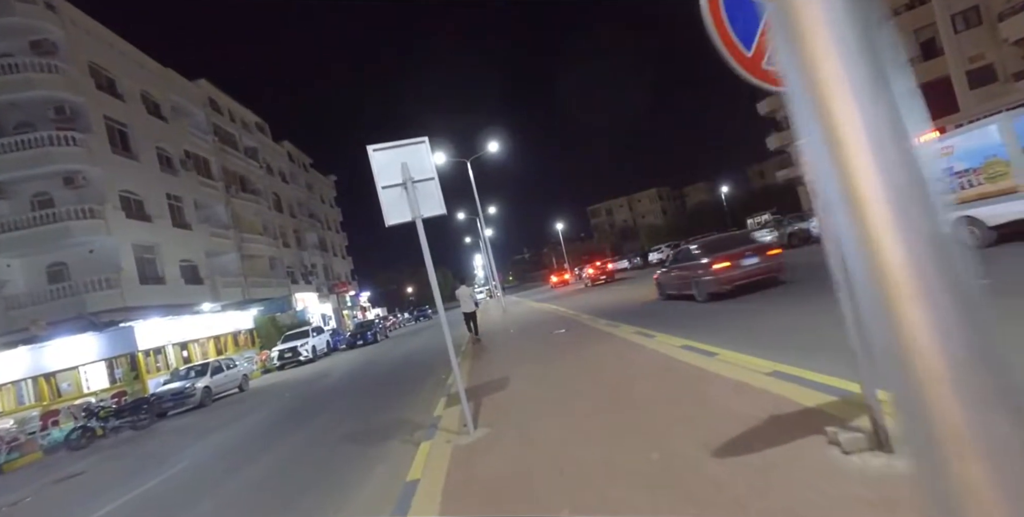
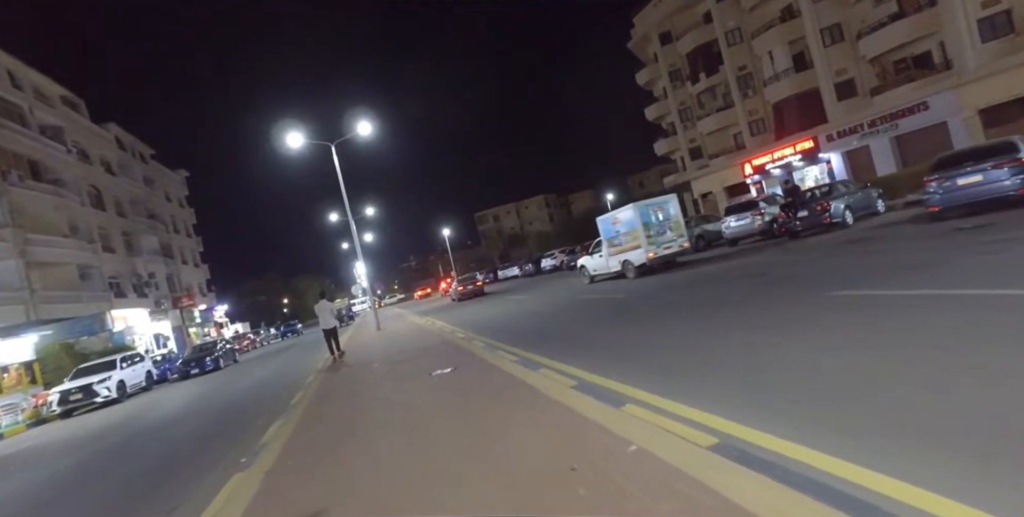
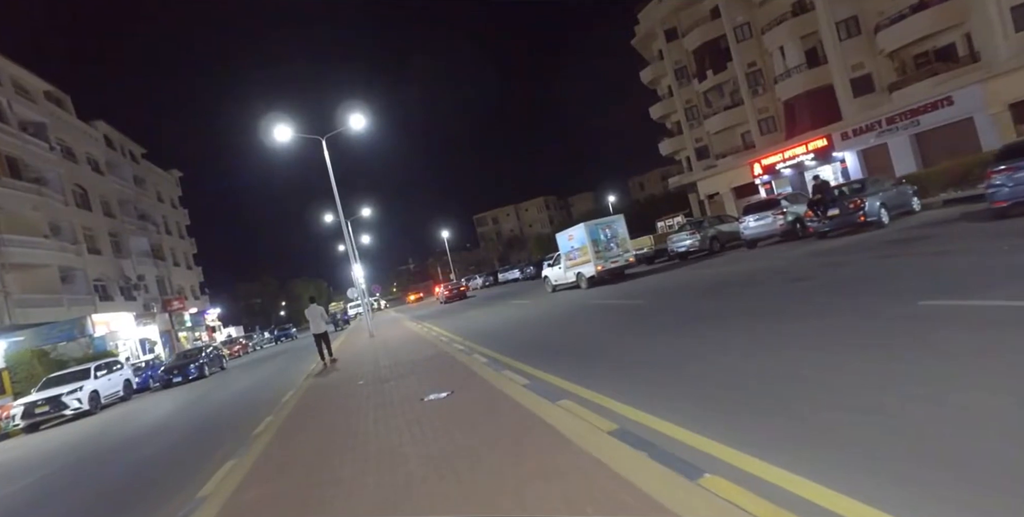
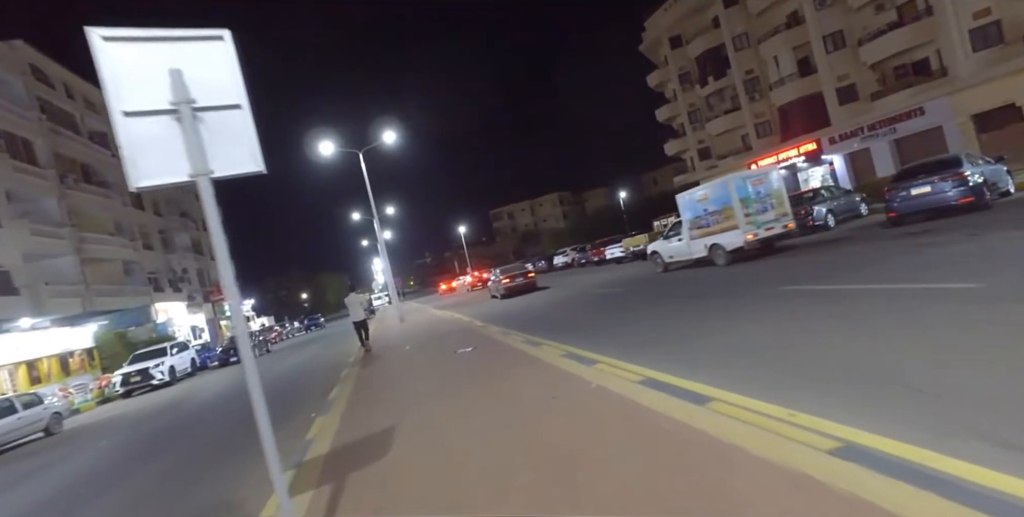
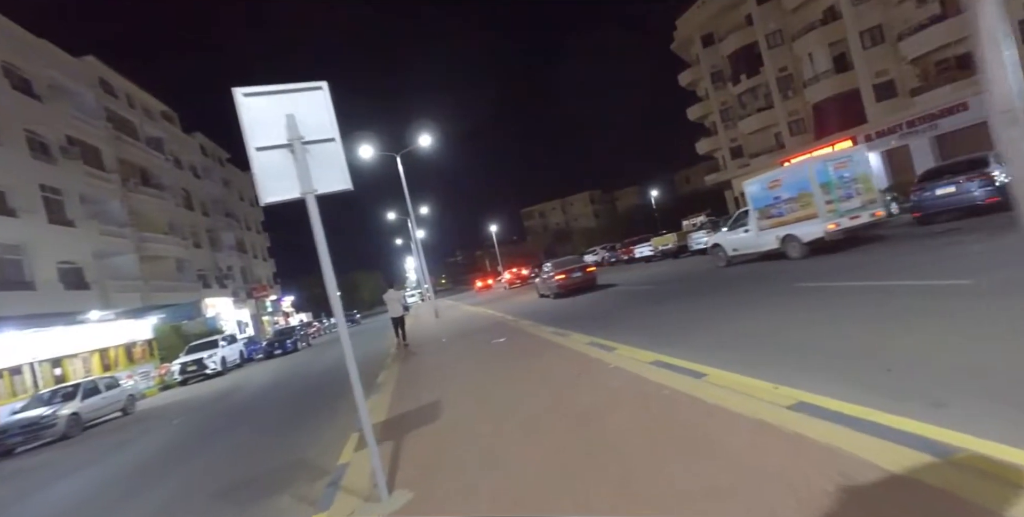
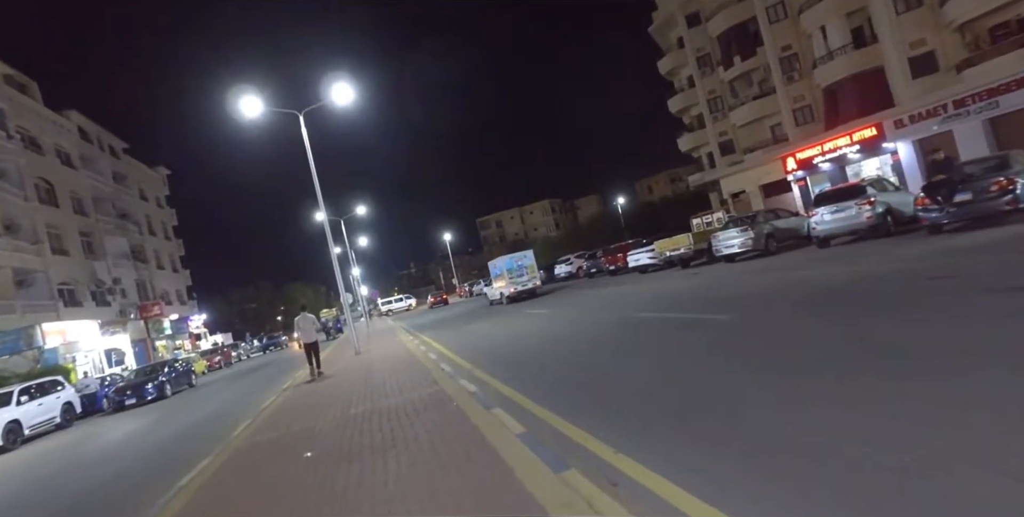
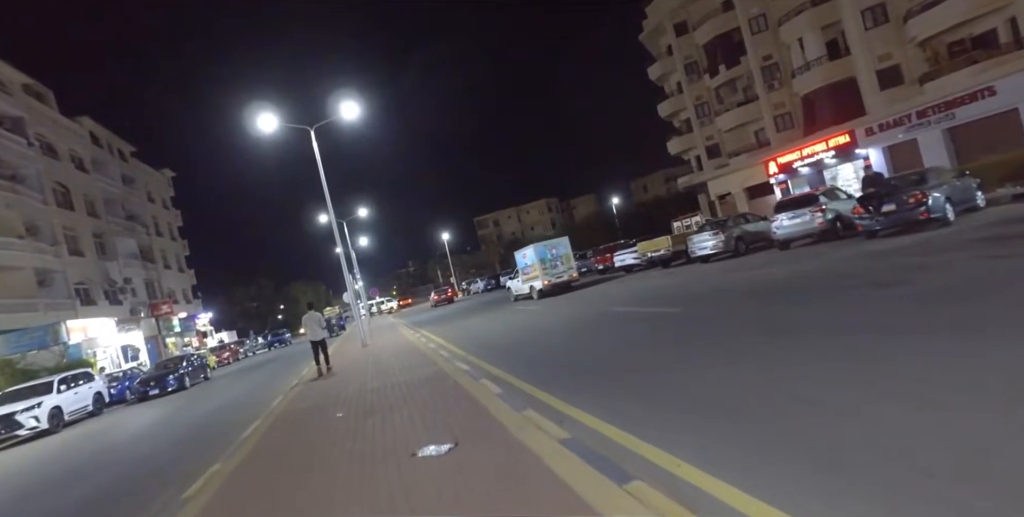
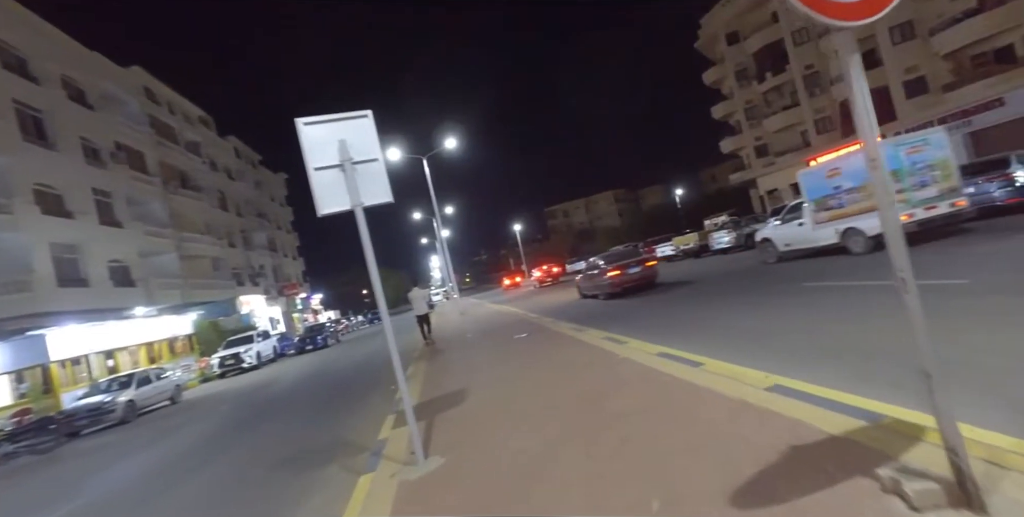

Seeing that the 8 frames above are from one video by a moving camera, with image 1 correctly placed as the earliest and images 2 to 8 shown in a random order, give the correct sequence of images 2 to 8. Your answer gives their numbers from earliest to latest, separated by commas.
8, 5, 4, 2, 3, 7, 6
